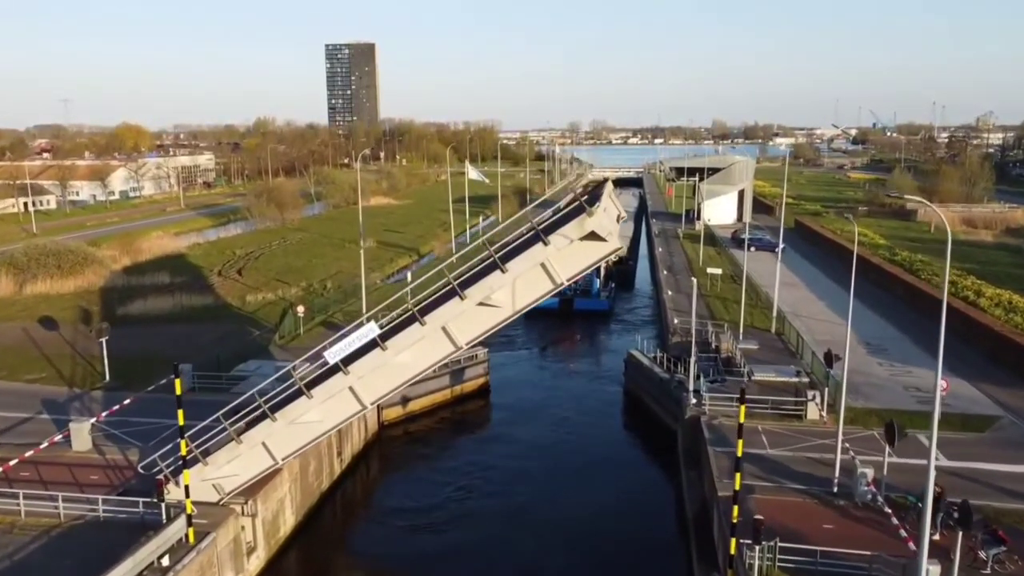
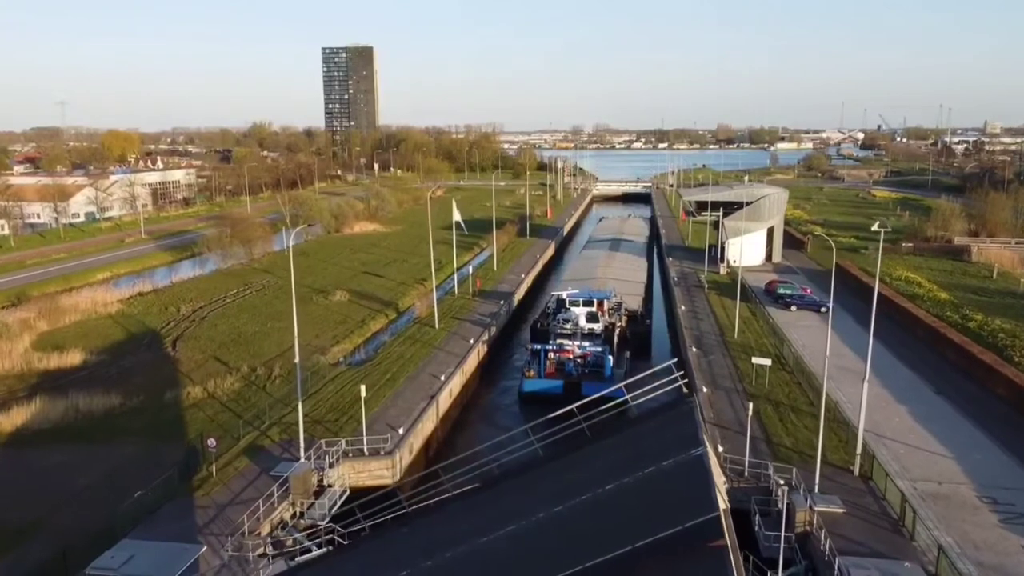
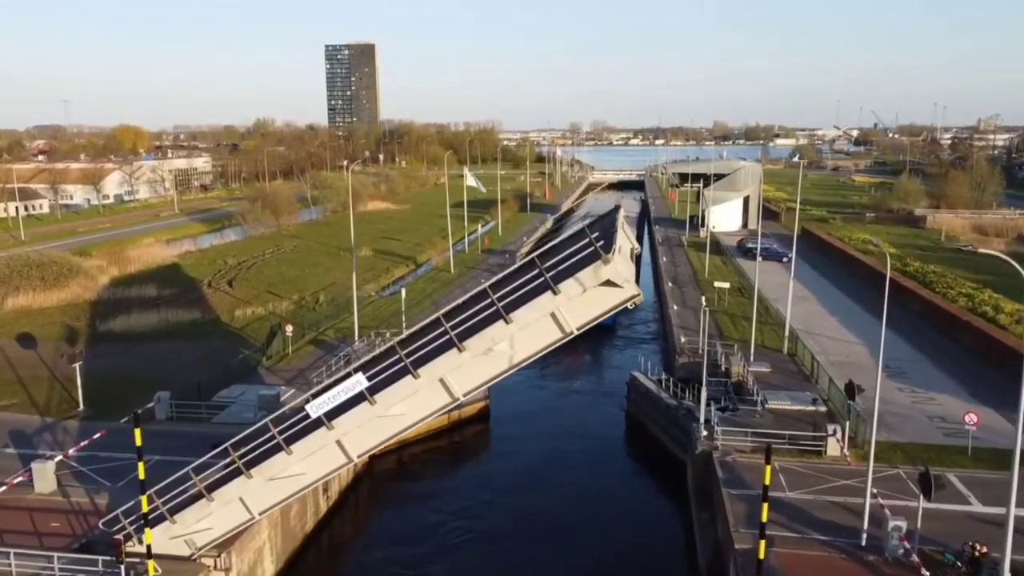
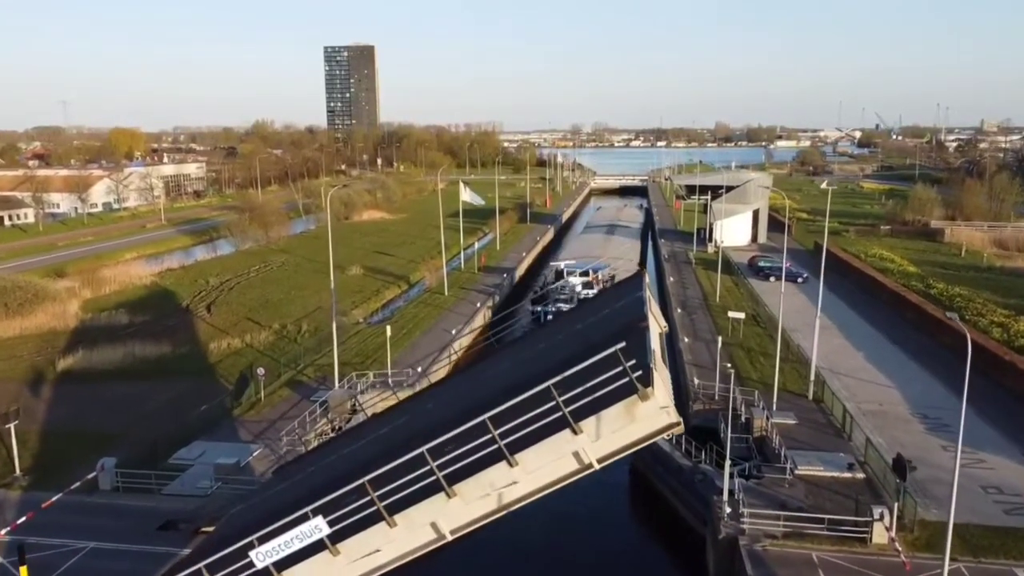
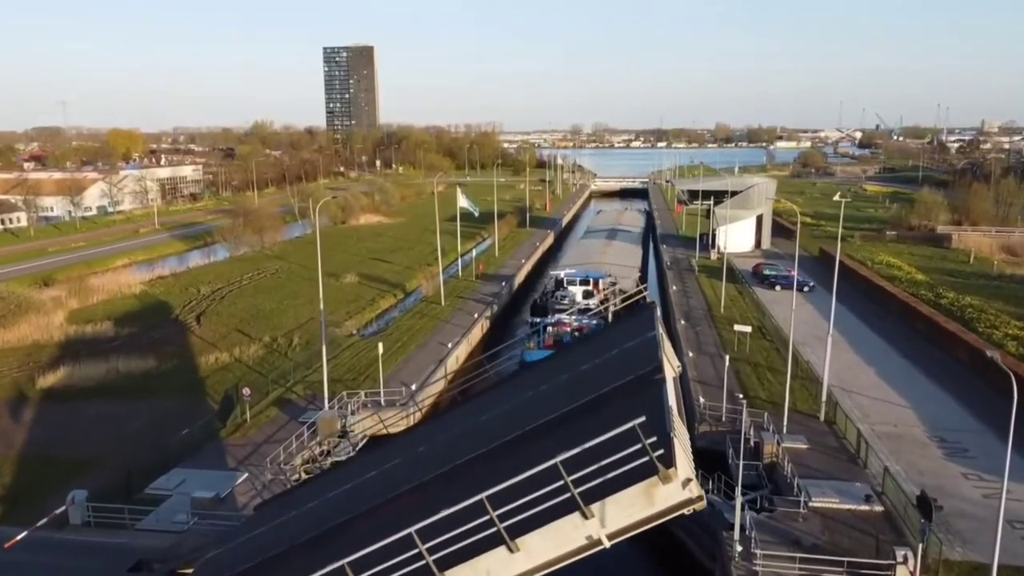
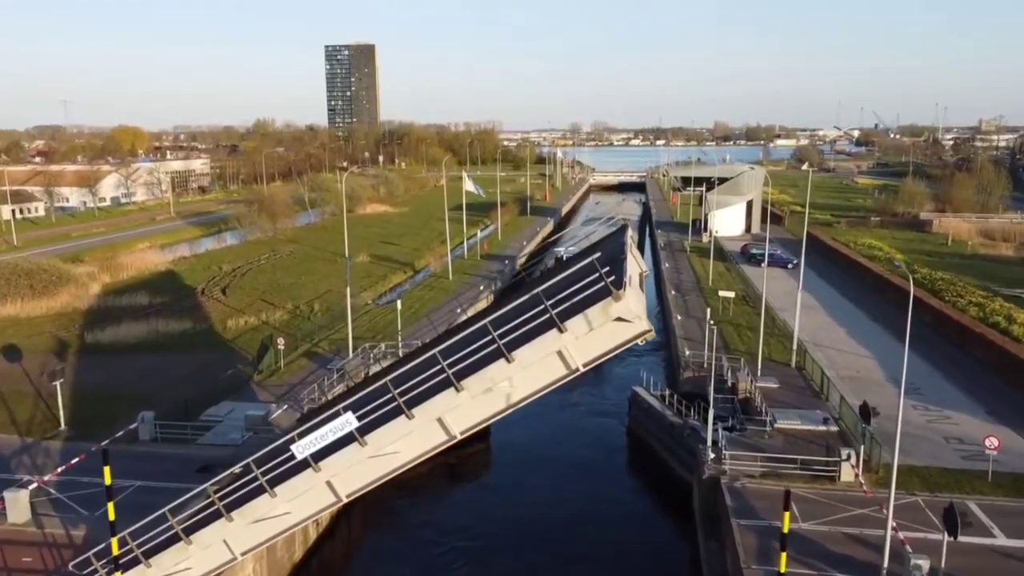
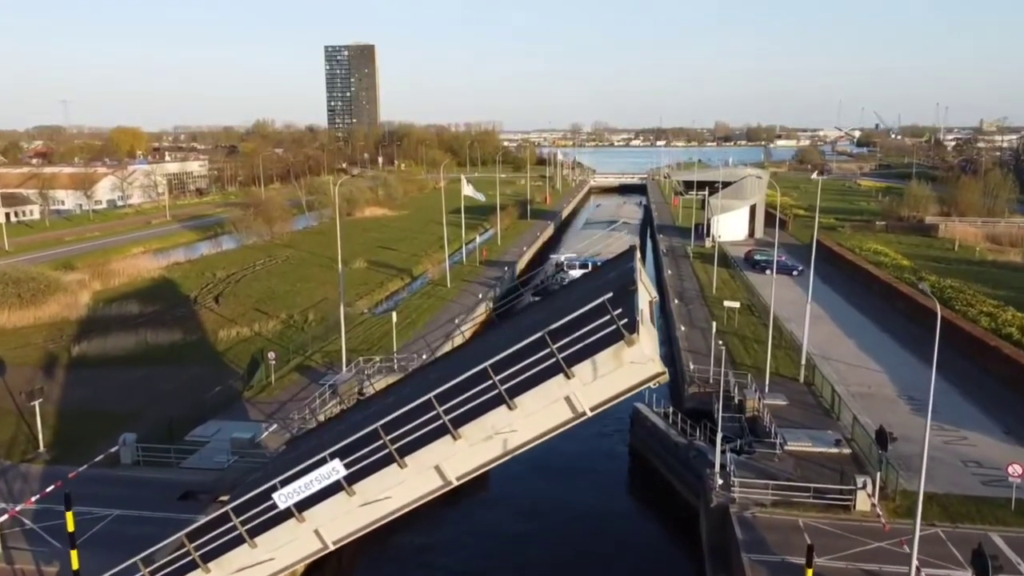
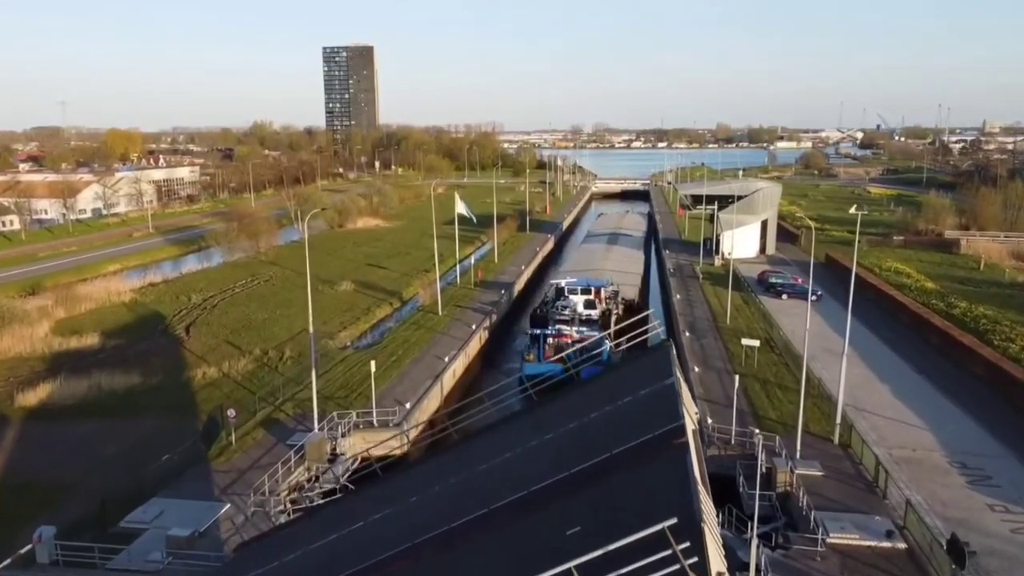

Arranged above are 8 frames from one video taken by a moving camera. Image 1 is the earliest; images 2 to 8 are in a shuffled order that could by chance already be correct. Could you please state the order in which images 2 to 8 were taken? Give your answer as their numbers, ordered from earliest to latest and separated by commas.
3, 6, 7, 4, 5, 8, 2
